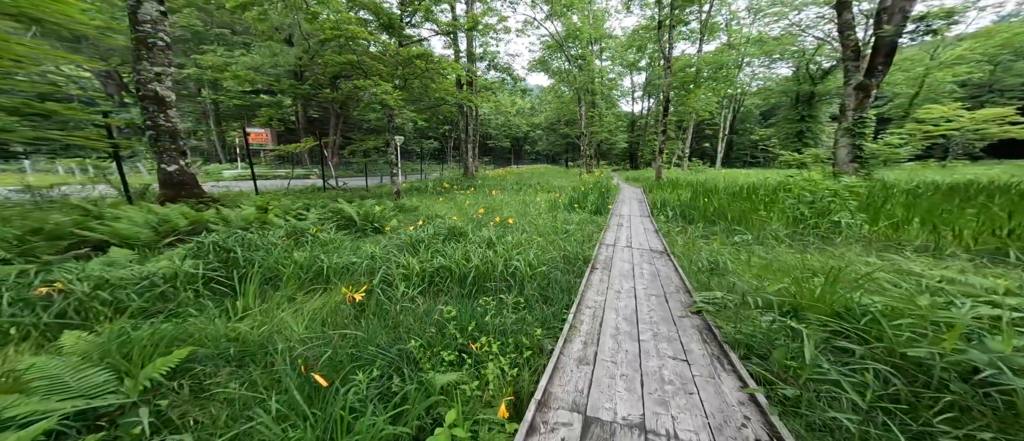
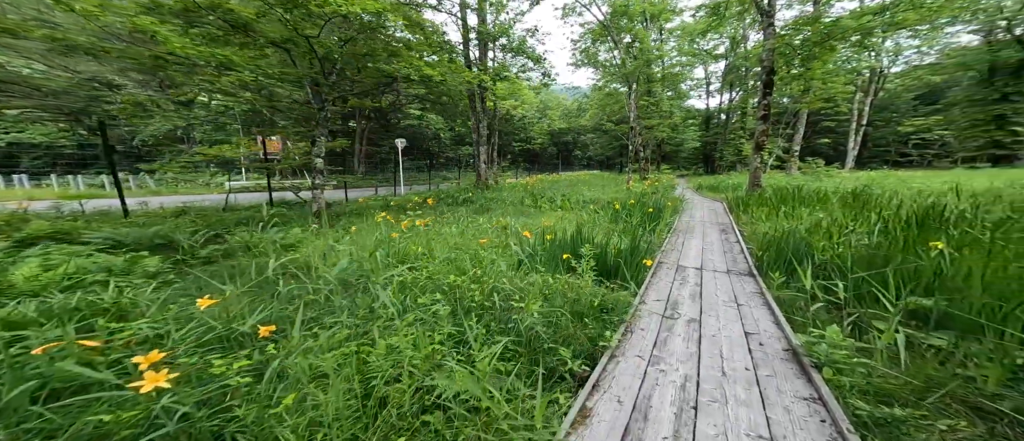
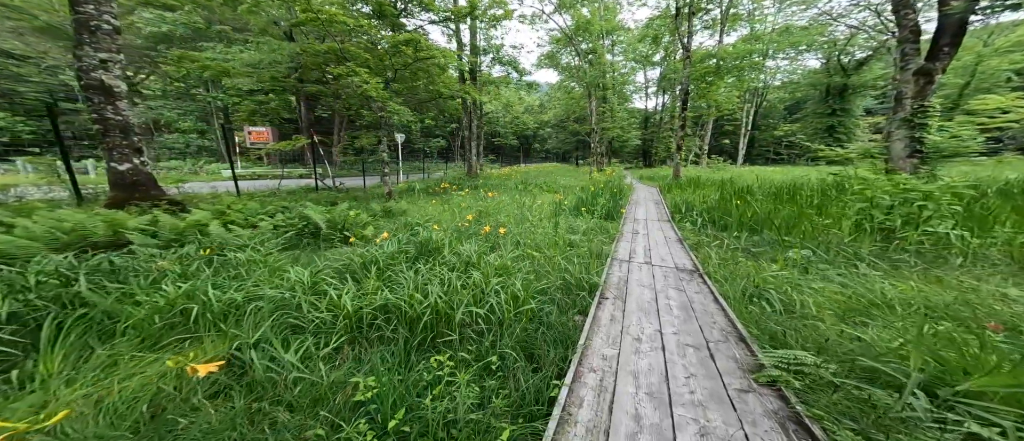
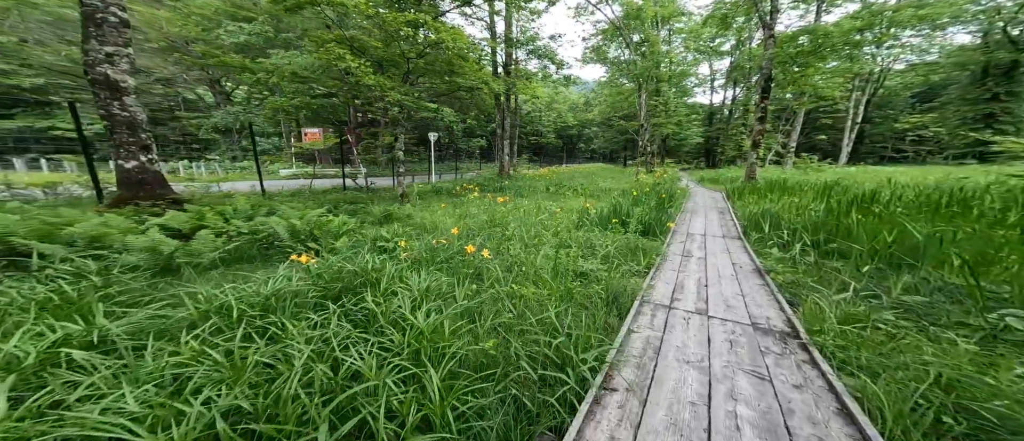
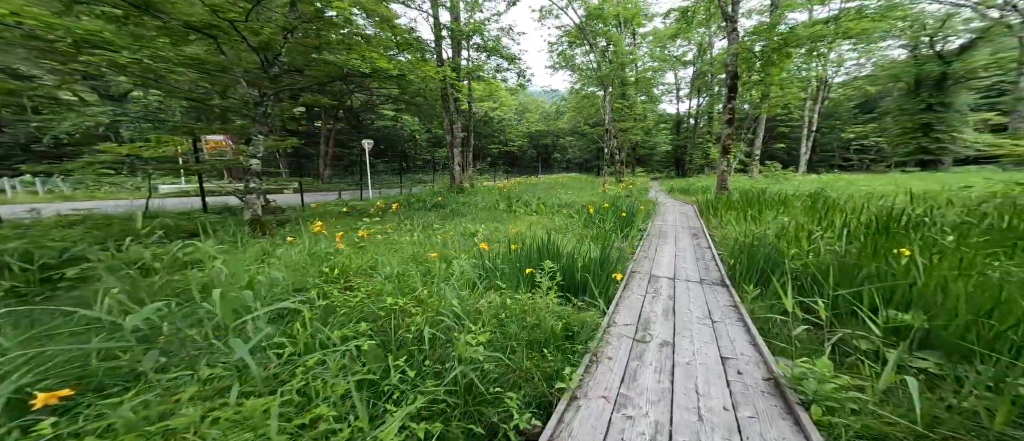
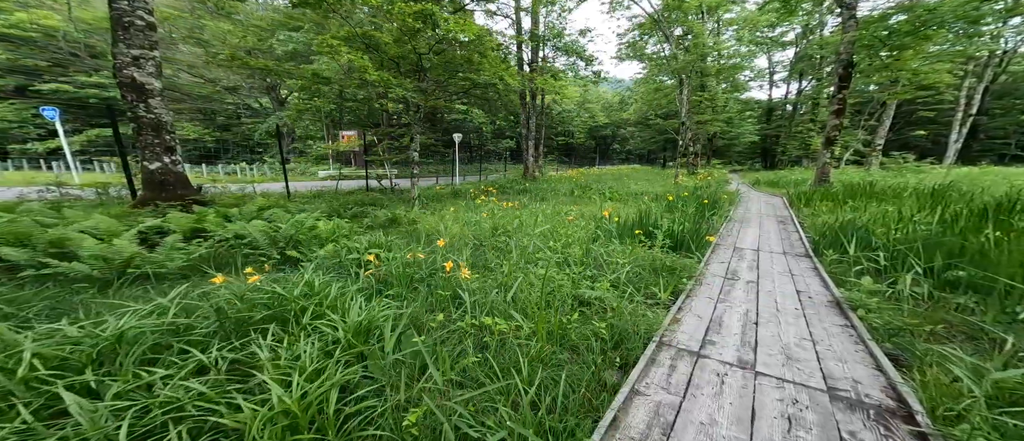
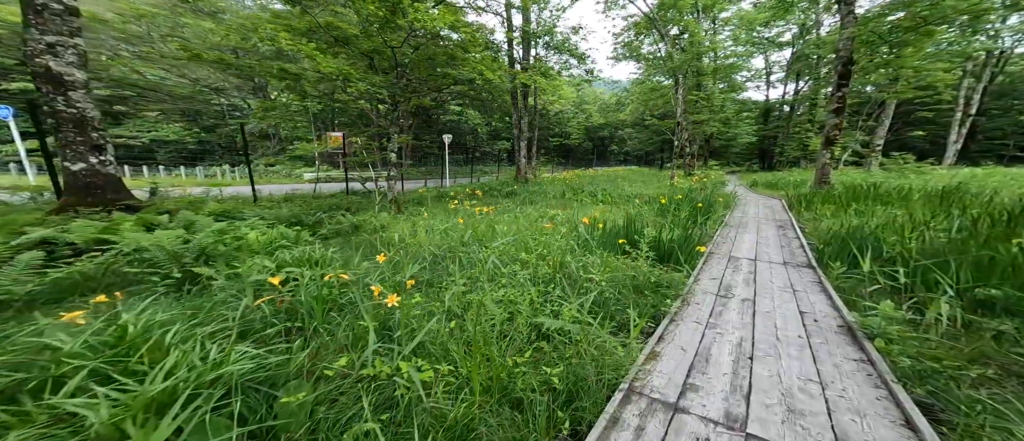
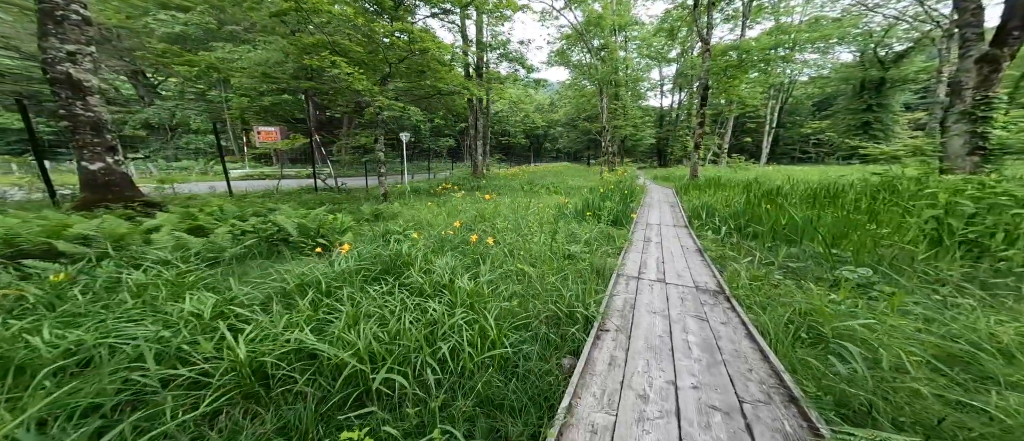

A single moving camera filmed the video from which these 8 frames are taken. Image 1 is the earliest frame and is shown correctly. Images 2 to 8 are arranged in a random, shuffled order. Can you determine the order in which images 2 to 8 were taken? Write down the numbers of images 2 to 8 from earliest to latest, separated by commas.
3, 8, 4, 6, 7, 2, 5
